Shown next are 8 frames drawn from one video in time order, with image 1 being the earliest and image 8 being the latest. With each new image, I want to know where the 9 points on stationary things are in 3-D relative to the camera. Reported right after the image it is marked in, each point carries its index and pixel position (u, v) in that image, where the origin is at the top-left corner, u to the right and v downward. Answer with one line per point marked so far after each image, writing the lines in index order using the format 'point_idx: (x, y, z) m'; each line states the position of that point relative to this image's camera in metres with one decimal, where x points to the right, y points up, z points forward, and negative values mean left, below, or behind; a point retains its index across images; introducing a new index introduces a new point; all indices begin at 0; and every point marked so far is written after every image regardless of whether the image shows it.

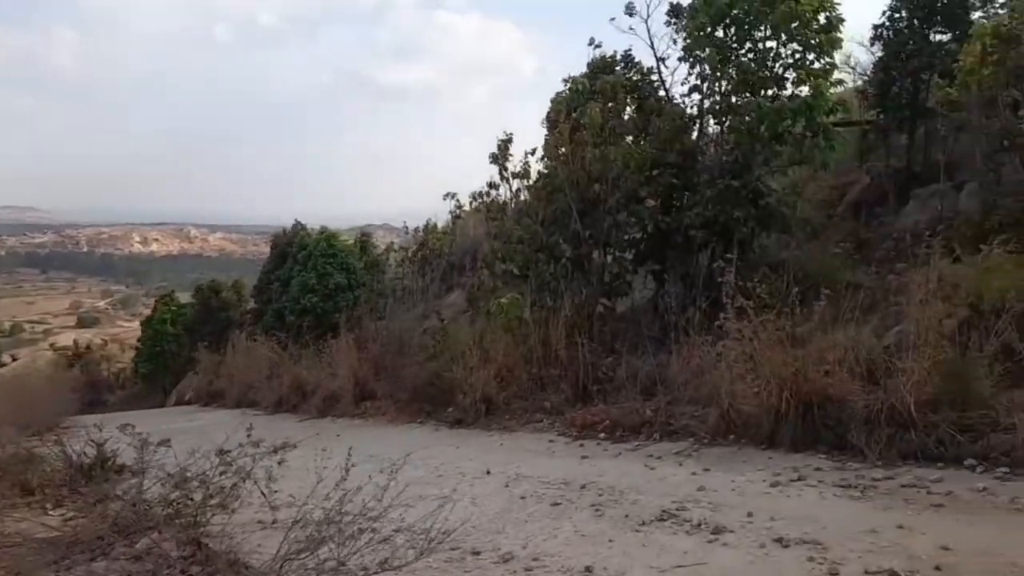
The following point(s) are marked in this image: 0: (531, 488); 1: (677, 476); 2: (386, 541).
0: (+0.1, -1.5, +6.0) m
1: (+1.2, -1.4, +5.9) m
2: (-0.8, -1.6, +4.9) m
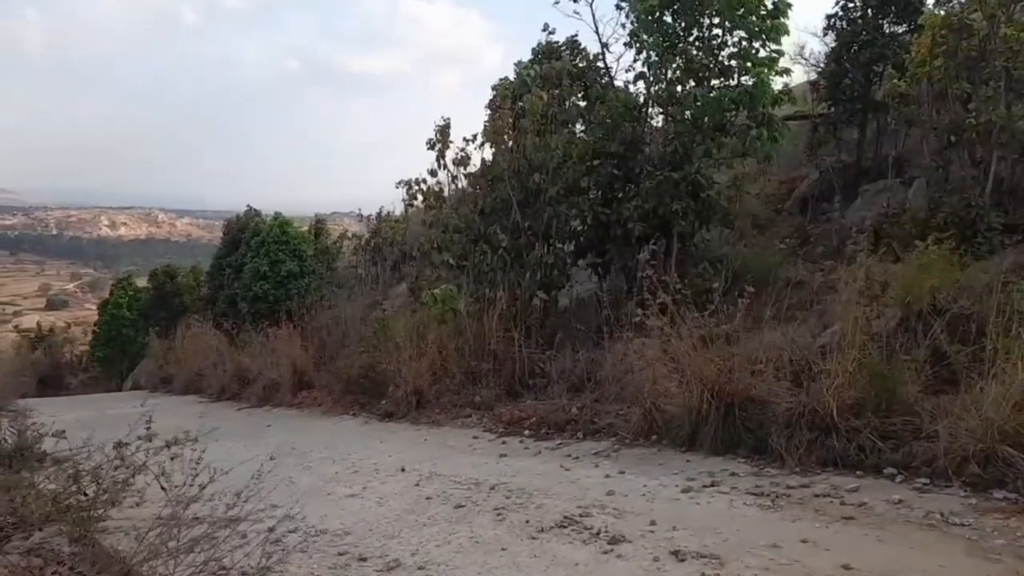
0: (-0.5, -1.4, +5.8) m
1: (+0.6, -1.4, +5.7) m
2: (-1.4, -1.5, +4.6) m
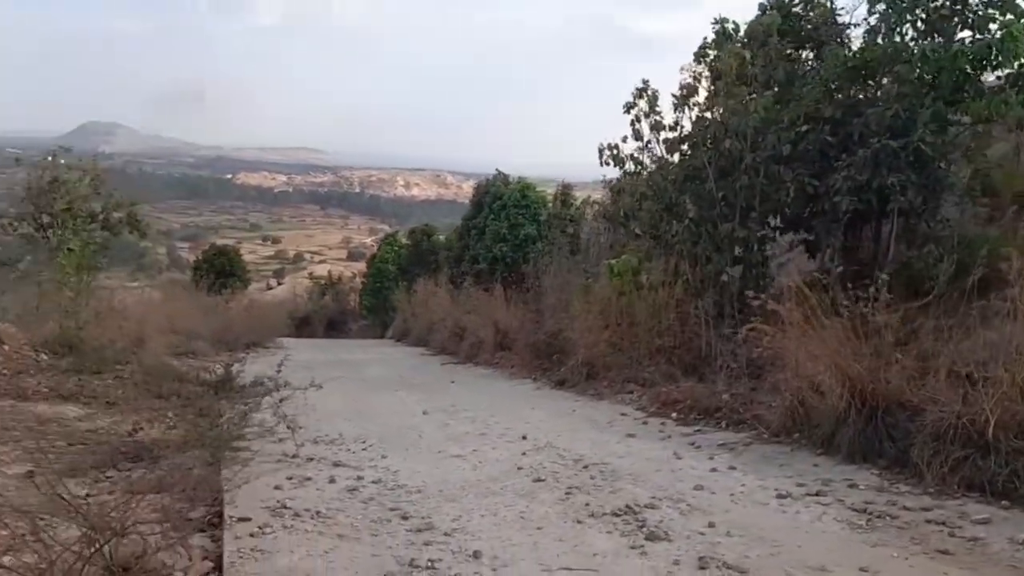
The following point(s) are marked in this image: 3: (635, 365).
0: (+0.2, -1.2, +5.8) m
1: (+1.2, -1.2, +5.3) m
2: (-1.0, -1.3, +5.0) m
3: (+1.5, -0.9, +9.7) m
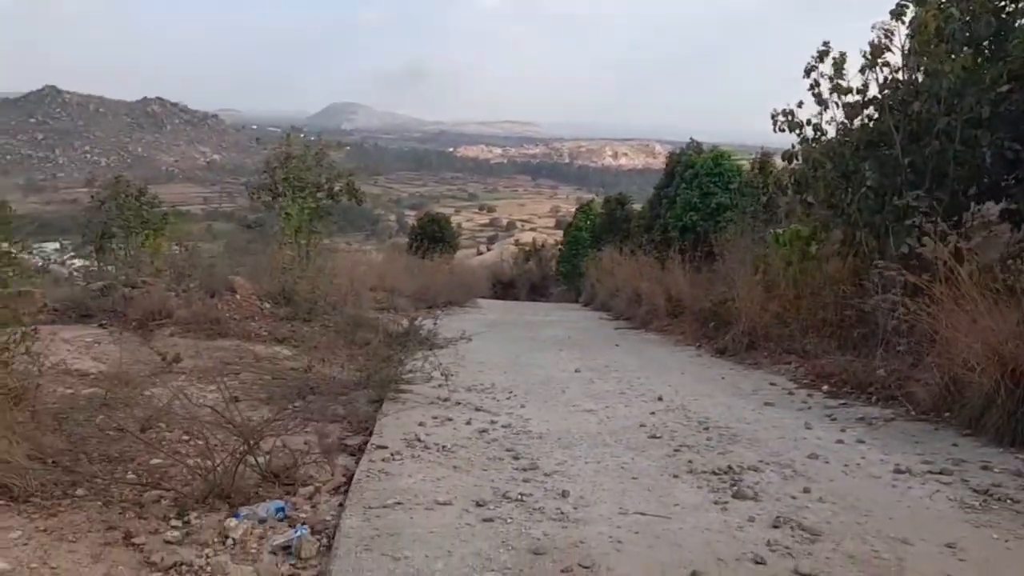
0: (+1.1, -1.0, +5.9) m
1: (+2.0, -1.0, +5.3) m
2: (-0.2, -1.0, +5.5) m
3: (+3.4, -0.6, +9.4) m
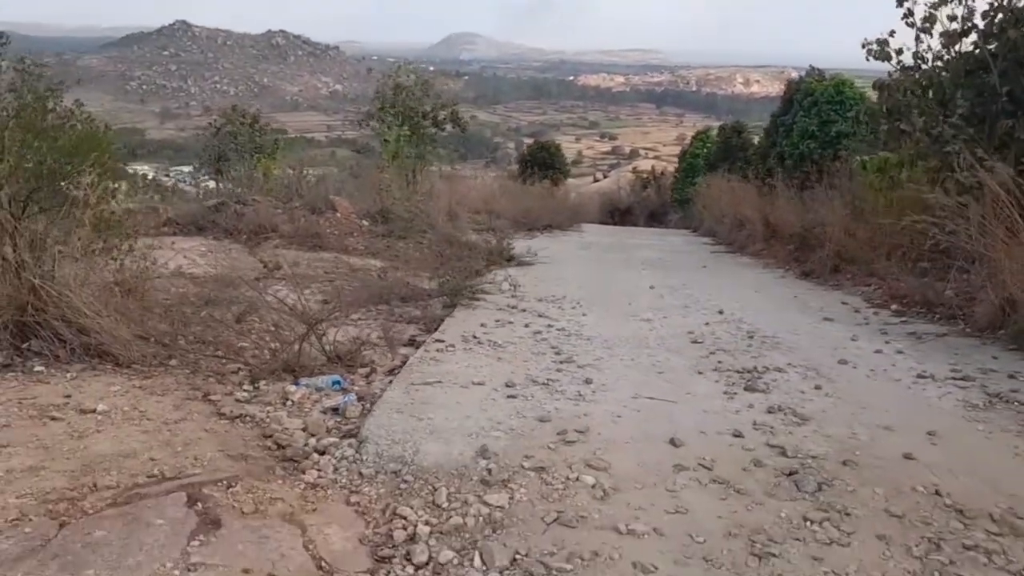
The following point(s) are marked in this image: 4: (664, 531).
0: (+1.6, -0.3, +6.2) m
1: (+2.3, -0.4, +5.4) m
2: (+0.2, -0.3, +6.0) m
3: (+4.3, +0.3, +9.3) m
4: (+0.5, -0.8, +2.7) m
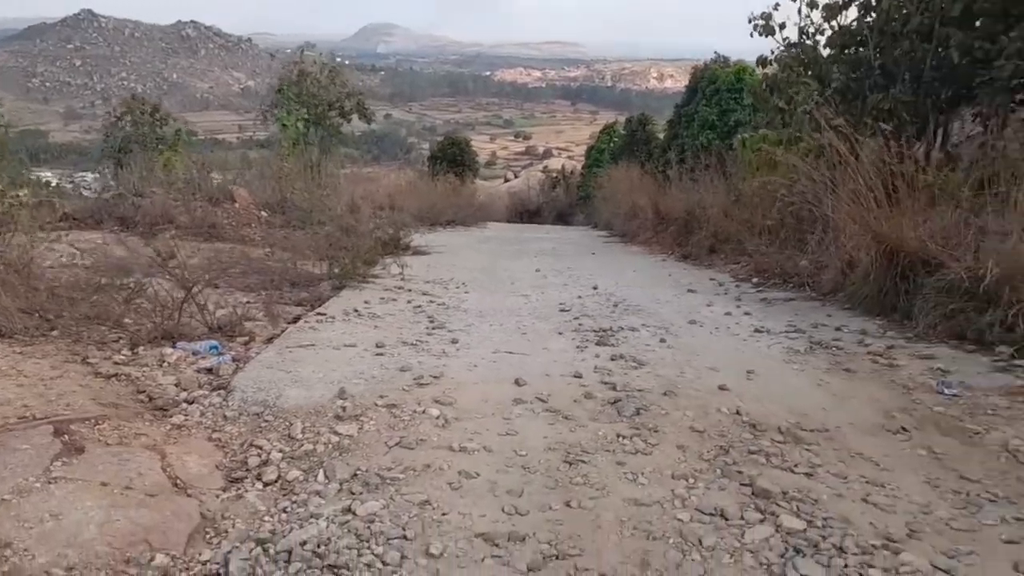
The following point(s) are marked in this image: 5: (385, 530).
0: (+0.6, -0.1, +6.6) m
1: (+1.5, -0.2, +6.0) m
2: (-0.8, -0.2, +6.3) m
3: (+3.0, +0.6, +10.0) m
4: (-0.1, -0.6, +3.0) m
5: (-0.4, -0.7, +2.4) m
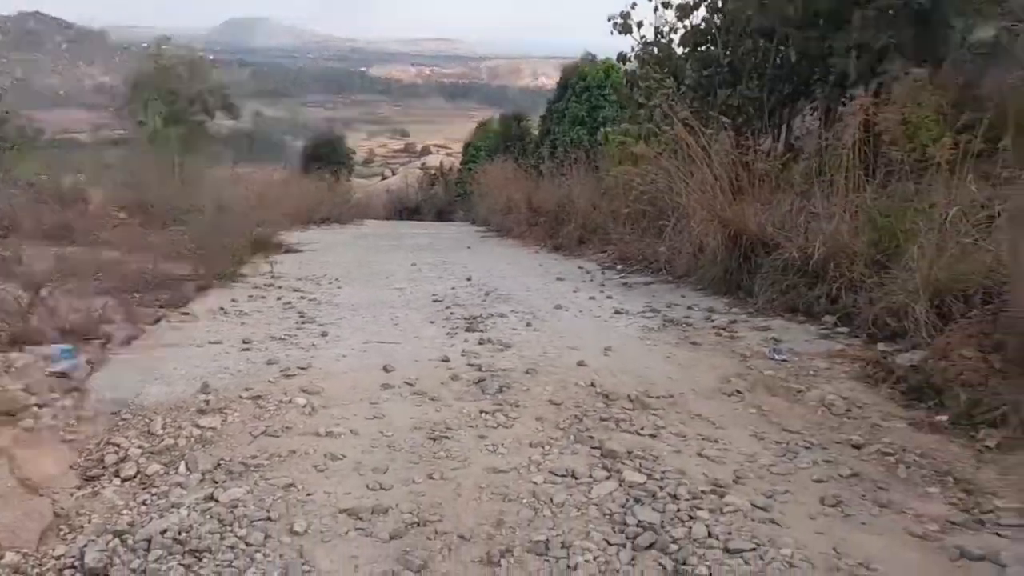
0: (-0.5, 0.0, +6.8) m
1: (+0.5, -0.1, +6.2) m
2: (-1.8, -0.1, +6.2) m
3: (+1.4, +0.8, +10.5) m
4: (-0.6, -0.5, +3.1) m
5: (-0.8, -0.7, +2.4) m
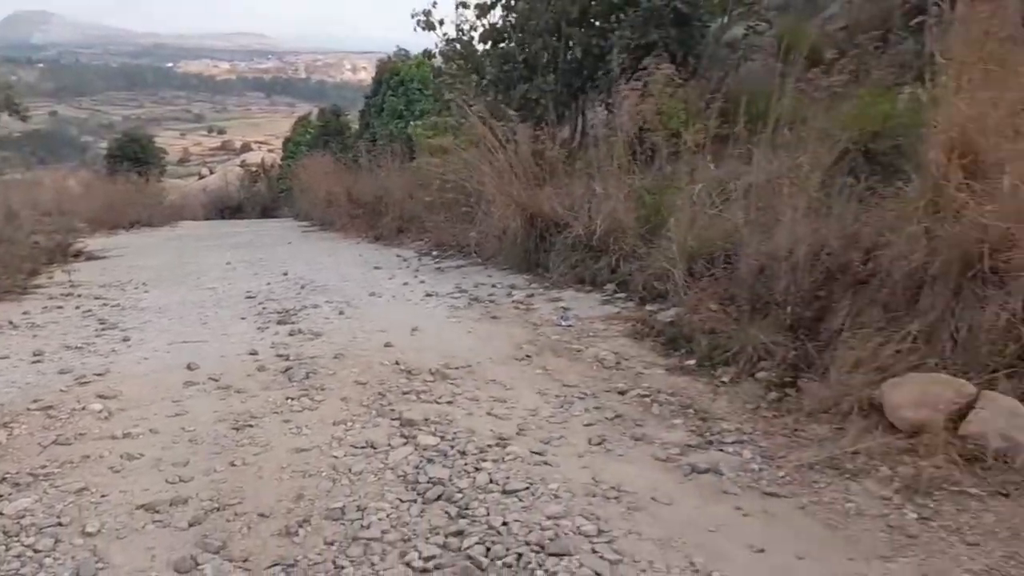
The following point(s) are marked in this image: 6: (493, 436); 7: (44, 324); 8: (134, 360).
0: (-2.0, 0.0, +6.7) m
1: (-0.9, 0.0, +6.4) m
2: (-3.1, -0.2, +5.9) m
3: (-0.9, +0.9, +10.7) m
4: (-1.3, -0.5, +3.1) m
5: (-1.4, -0.7, +2.4) m
6: (-0.1, -0.5, +2.7) m
7: (-3.1, -0.2, +5.4) m
8: (-1.9, -0.4, +4.1) m
